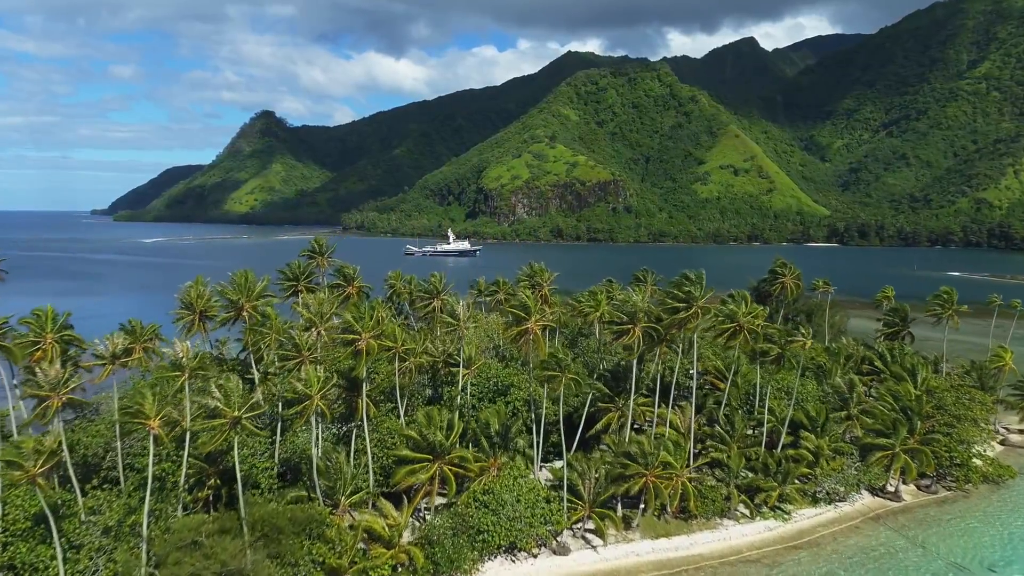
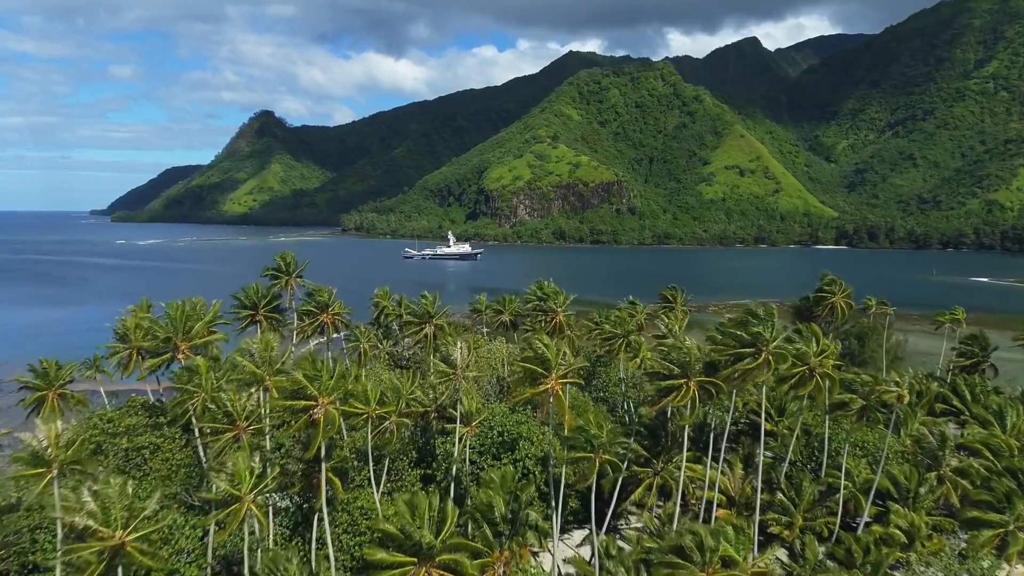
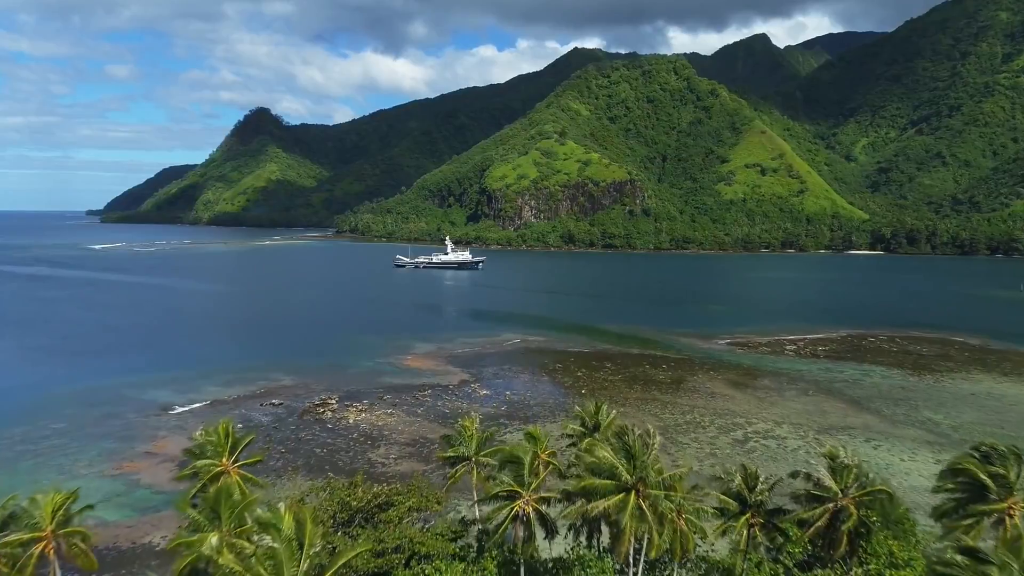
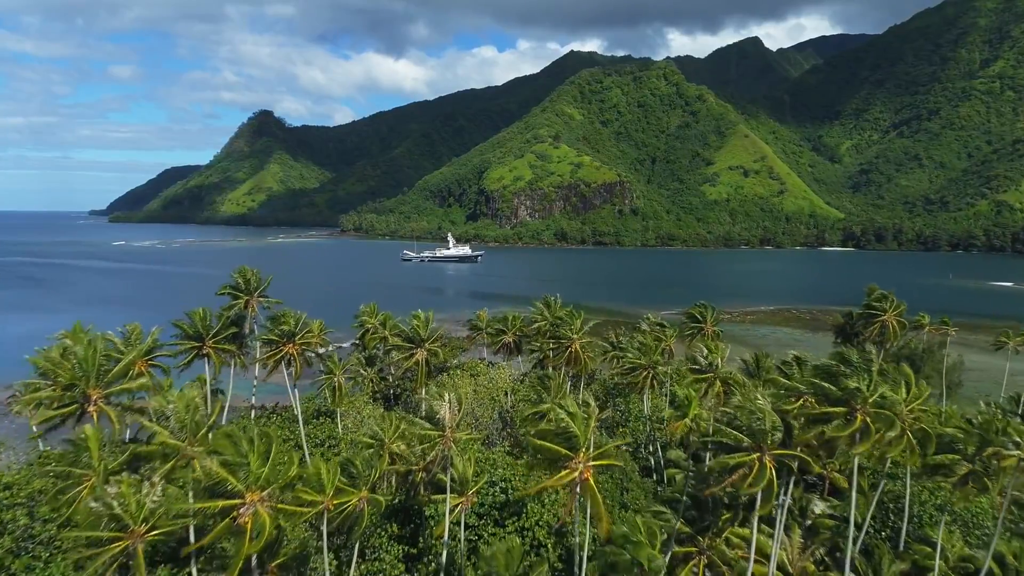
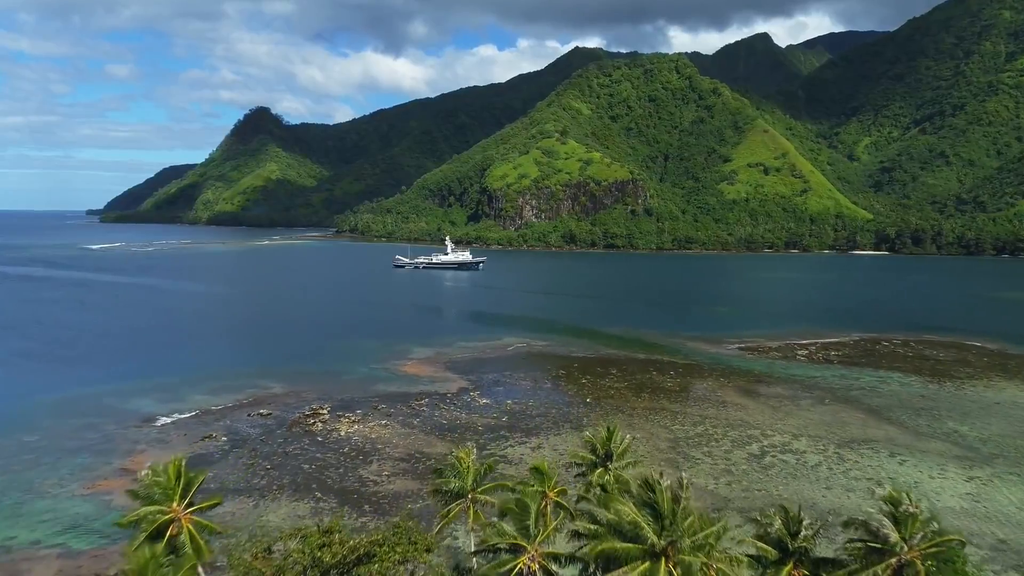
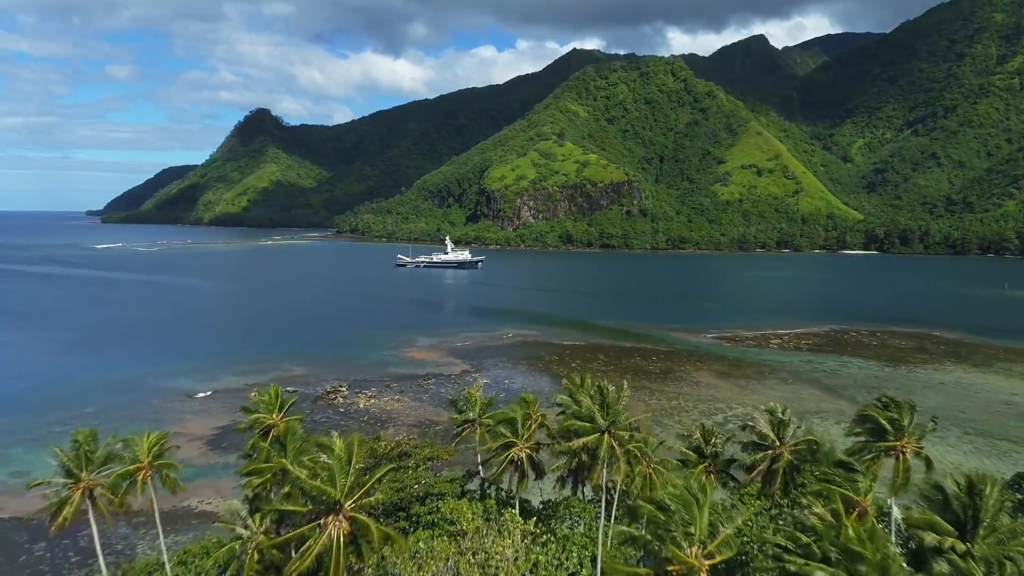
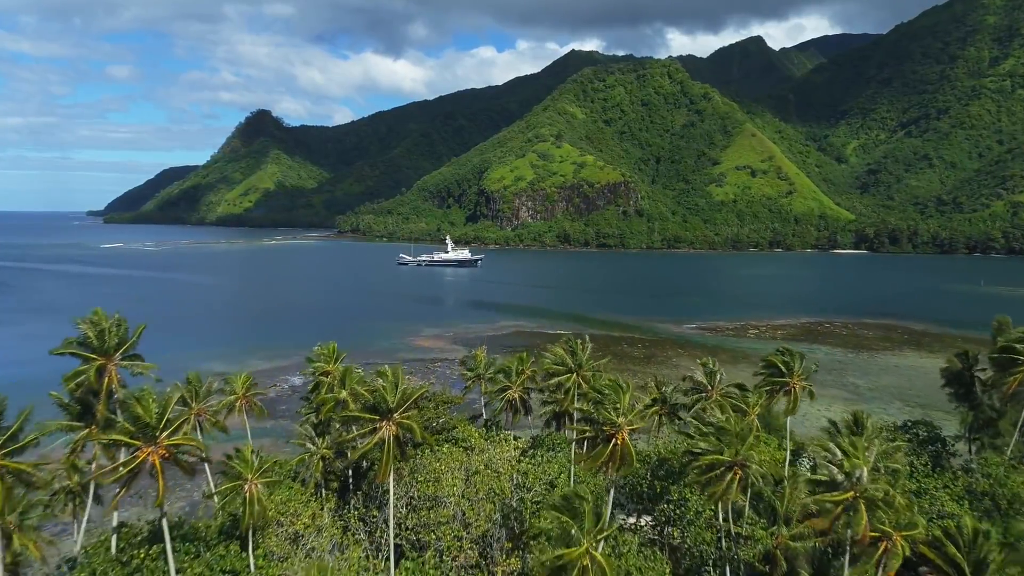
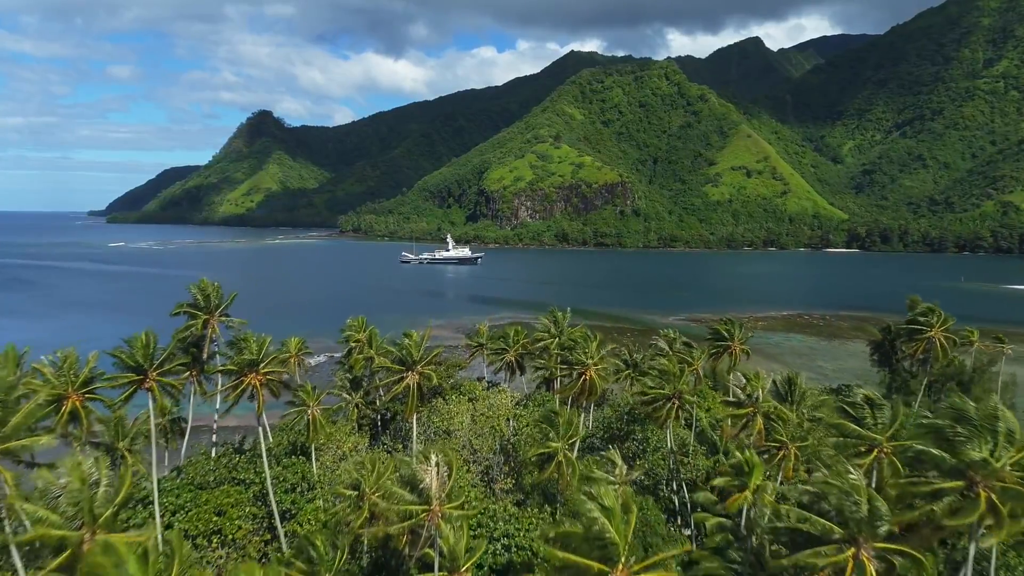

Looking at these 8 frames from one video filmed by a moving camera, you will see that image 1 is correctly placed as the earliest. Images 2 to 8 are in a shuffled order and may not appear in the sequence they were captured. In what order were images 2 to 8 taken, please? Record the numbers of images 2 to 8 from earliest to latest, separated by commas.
2, 4, 8, 7, 6, 3, 5
